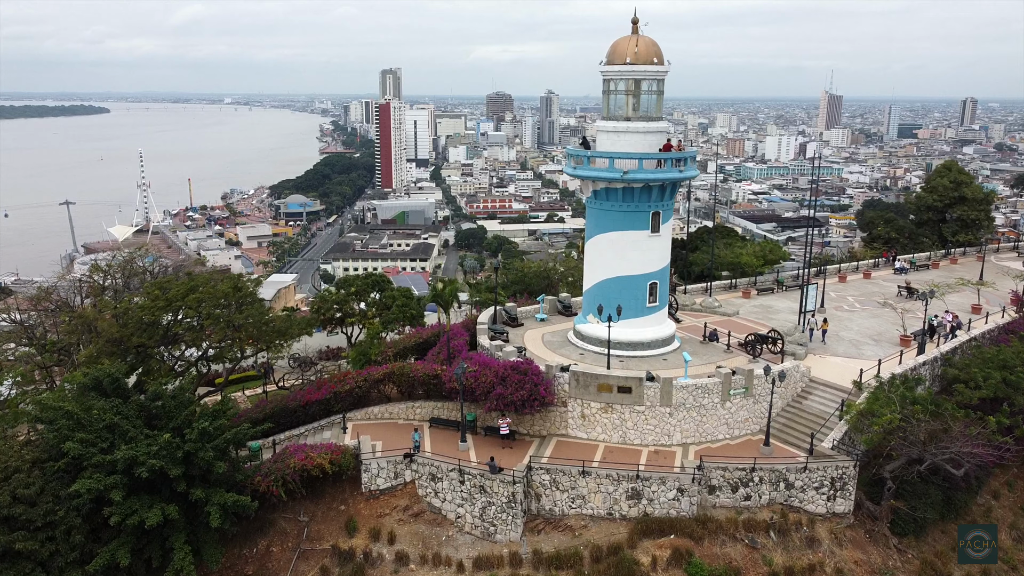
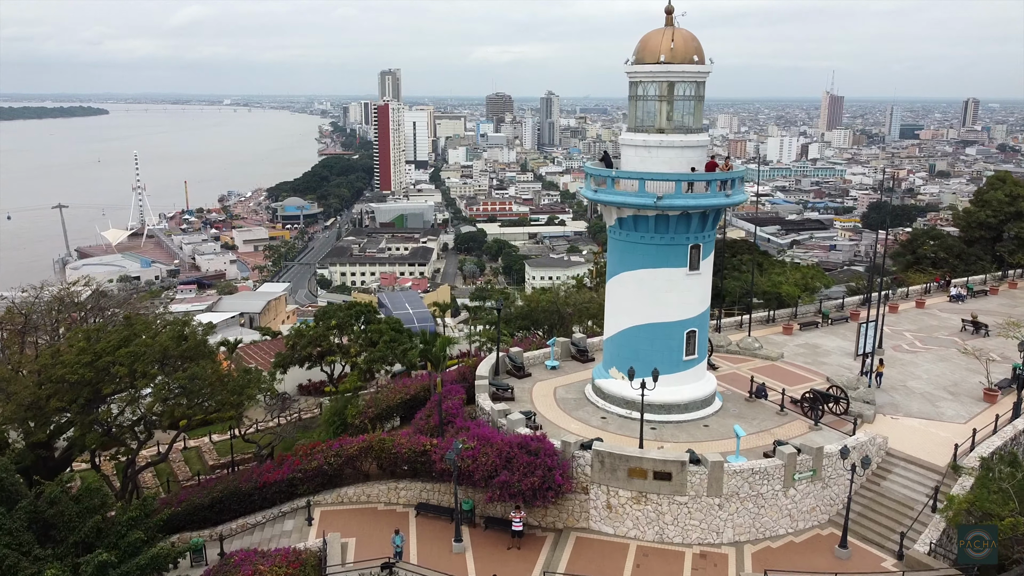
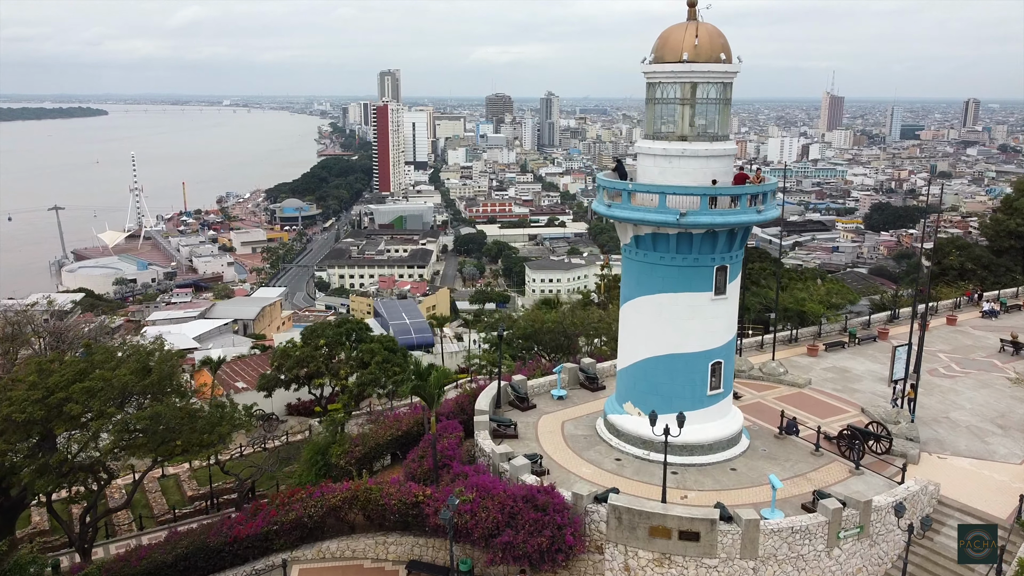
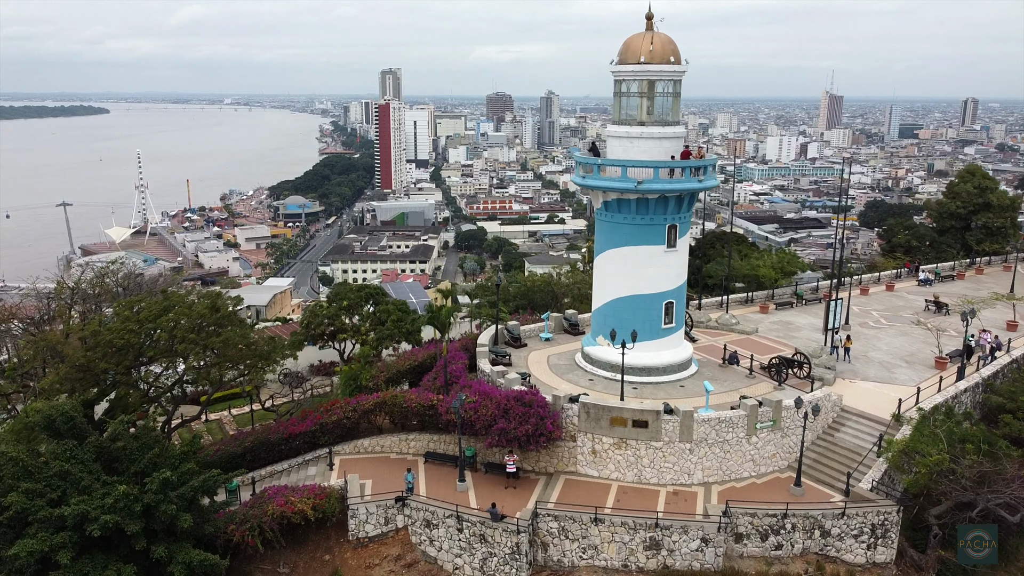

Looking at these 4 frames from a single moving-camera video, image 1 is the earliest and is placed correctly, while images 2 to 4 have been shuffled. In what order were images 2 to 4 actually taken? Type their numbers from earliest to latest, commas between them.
4, 2, 3
